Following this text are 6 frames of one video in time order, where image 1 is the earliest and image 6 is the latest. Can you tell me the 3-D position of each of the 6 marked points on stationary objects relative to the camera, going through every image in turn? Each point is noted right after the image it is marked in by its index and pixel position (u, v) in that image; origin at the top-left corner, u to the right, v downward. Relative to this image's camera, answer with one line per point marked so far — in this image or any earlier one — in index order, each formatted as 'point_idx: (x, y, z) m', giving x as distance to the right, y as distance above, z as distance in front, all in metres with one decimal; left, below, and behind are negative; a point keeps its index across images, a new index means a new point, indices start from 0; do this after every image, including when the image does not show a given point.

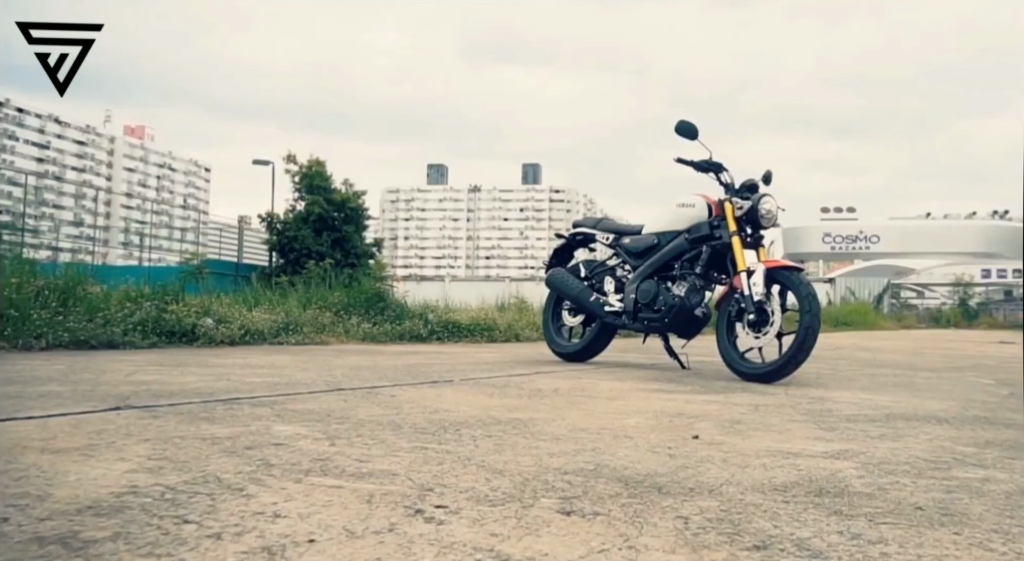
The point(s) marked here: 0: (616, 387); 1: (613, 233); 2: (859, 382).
0: (+0.4, -0.4, +3.2) m
1: (+0.5, +0.3, +4.8) m
2: (+1.6, -0.5, +4.1) m
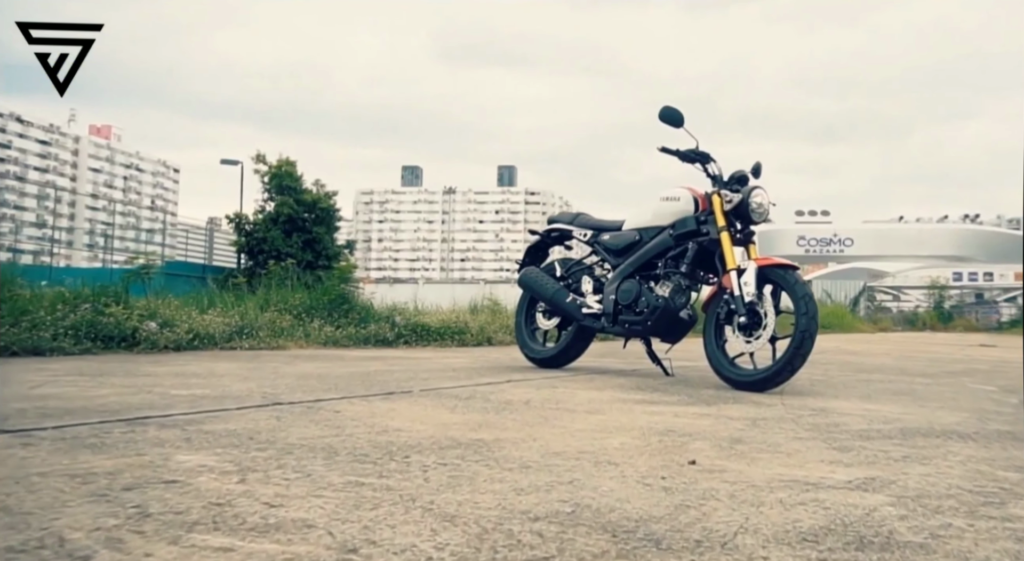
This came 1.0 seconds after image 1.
0: (+0.3, -0.4, +2.9) m
1: (+0.4, +0.3, +4.4) m
2: (+1.5, -0.5, +3.8) m
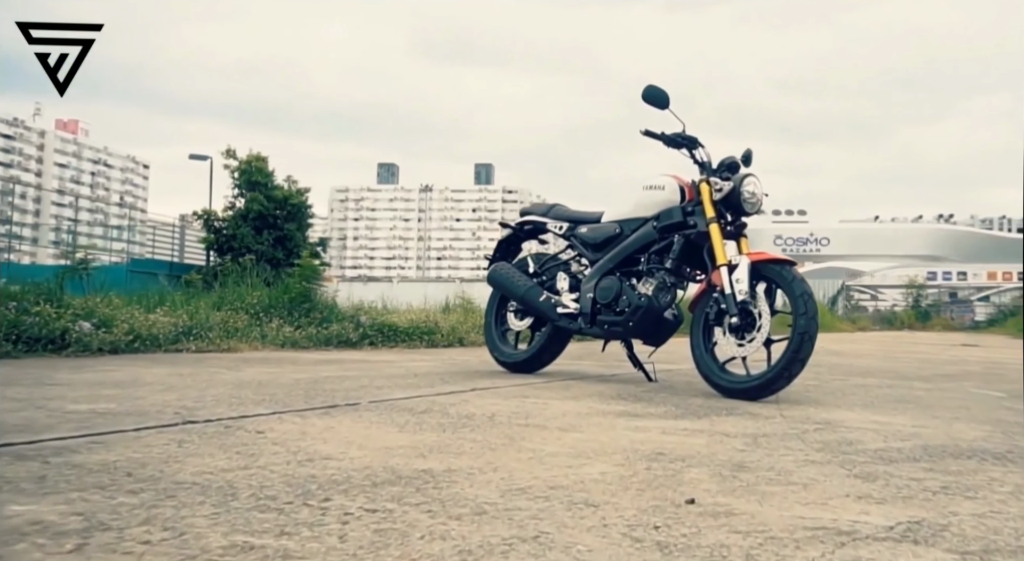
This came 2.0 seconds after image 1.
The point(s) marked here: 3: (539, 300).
0: (+0.2, -0.4, +2.5) m
1: (+0.3, +0.3, +4.1) m
2: (+1.4, -0.5, +3.5) m
3: (+0.1, -0.1, +4.0) m
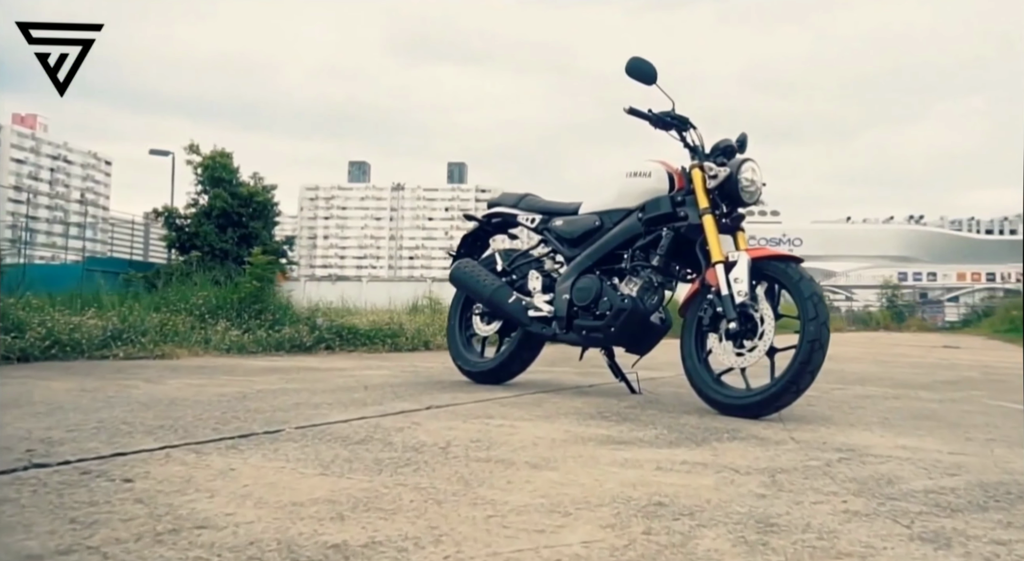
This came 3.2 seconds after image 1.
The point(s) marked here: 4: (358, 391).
0: (+0.1, -0.4, +2.1) m
1: (+0.1, +0.3, +3.6) m
2: (+1.2, -0.5, +3.1) m
3: (0.0, -0.1, +3.6) m
4: (-0.5, -0.4, +3.0) m
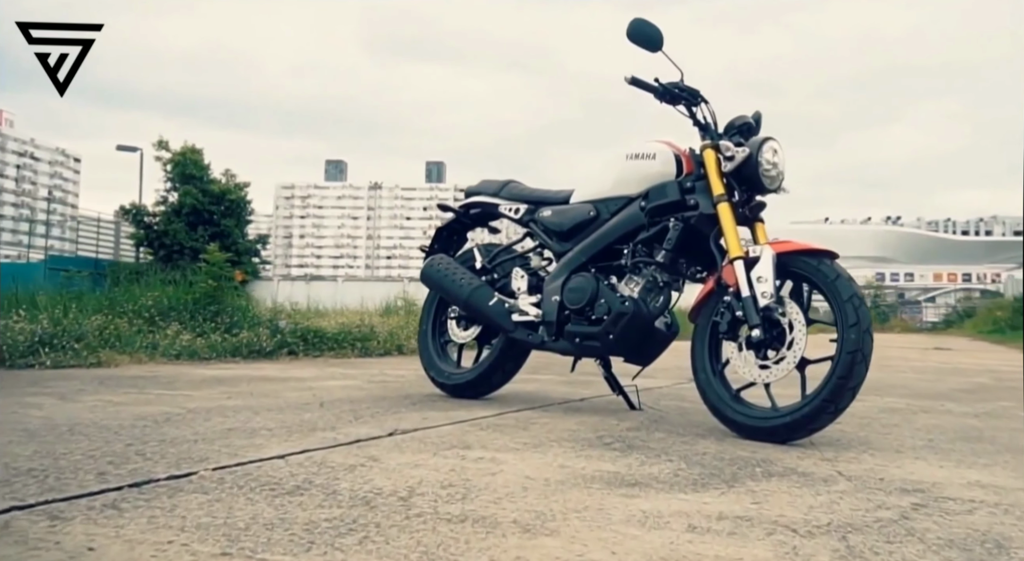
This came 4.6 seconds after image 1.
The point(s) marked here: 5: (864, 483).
0: (0.0, -0.4, +1.6) m
1: (0.0, +0.3, +3.2) m
2: (+1.2, -0.5, +2.6) m
3: (-0.1, -0.1, +3.1) m
4: (-0.6, -0.4, +2.5) m
5: (+0.7, -0.4, +1.8) m
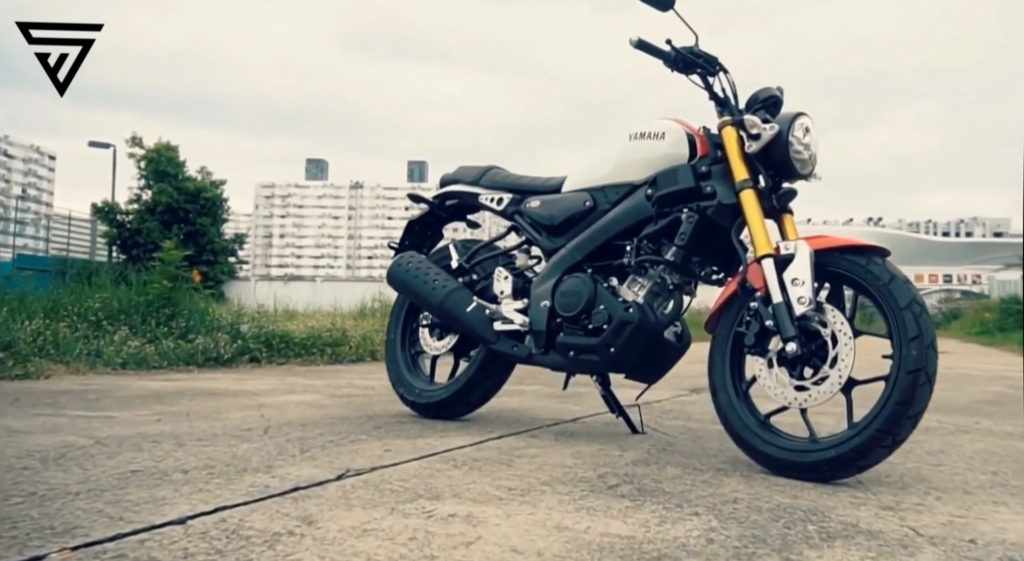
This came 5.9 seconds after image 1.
0: (0.0, -0.4, +1.2) m
1: (0.0, +0.3, +2.8) m
2: (+1.1, -0.5, +2.2) m
3: (-0.1, -0.1, +2.7) m
4: (-0.6, -0.4, +2.1) m
5: (+0.7, -0.4, +1.3) m
